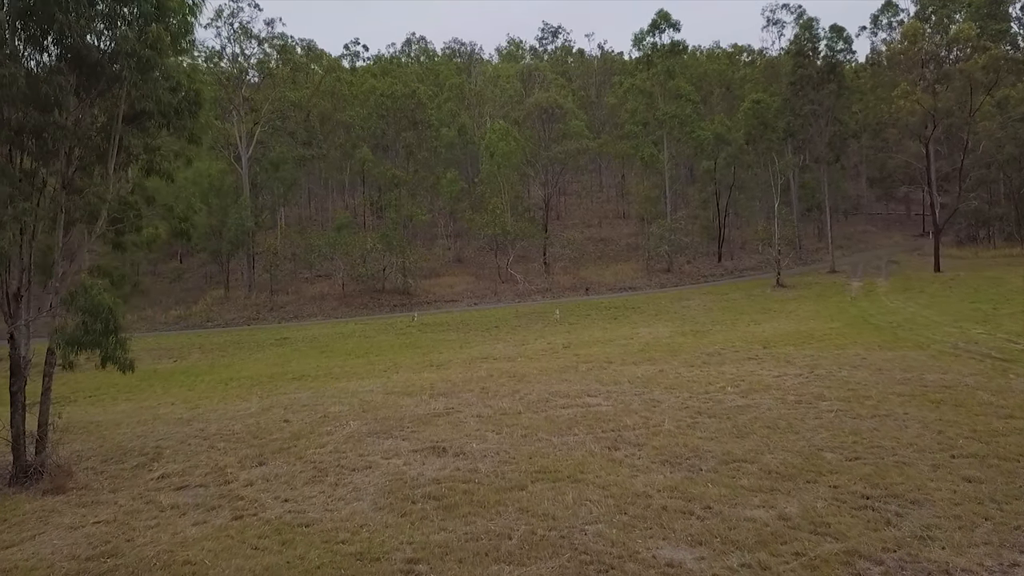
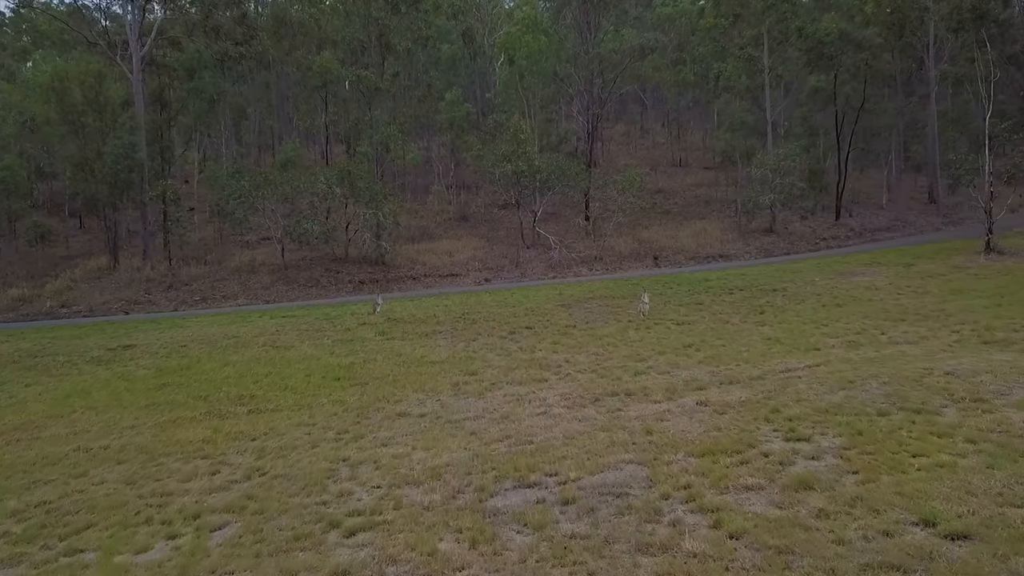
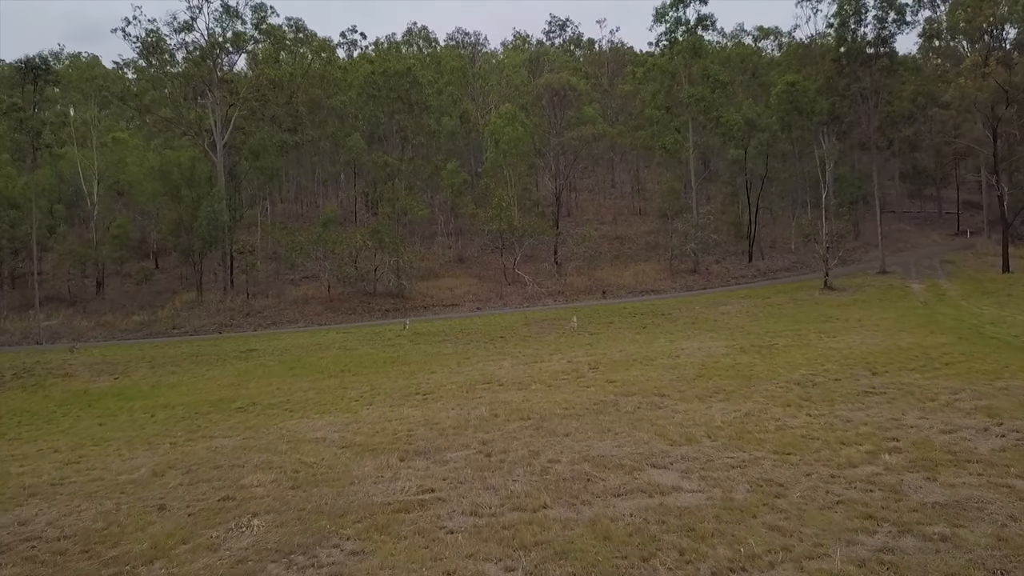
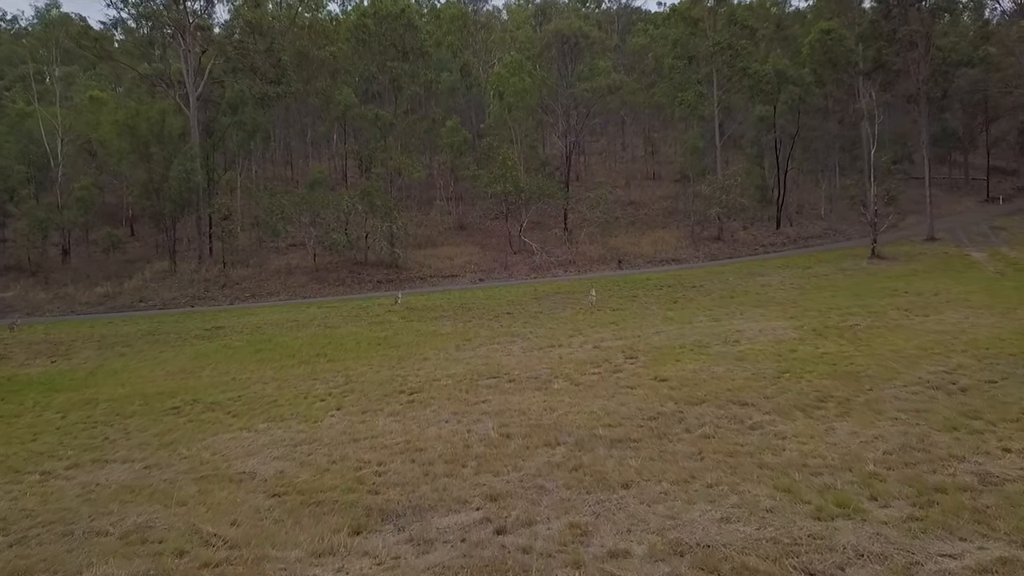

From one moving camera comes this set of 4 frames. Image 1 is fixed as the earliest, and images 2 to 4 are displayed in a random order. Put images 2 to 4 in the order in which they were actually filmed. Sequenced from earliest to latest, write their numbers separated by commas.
3, 4, 2
